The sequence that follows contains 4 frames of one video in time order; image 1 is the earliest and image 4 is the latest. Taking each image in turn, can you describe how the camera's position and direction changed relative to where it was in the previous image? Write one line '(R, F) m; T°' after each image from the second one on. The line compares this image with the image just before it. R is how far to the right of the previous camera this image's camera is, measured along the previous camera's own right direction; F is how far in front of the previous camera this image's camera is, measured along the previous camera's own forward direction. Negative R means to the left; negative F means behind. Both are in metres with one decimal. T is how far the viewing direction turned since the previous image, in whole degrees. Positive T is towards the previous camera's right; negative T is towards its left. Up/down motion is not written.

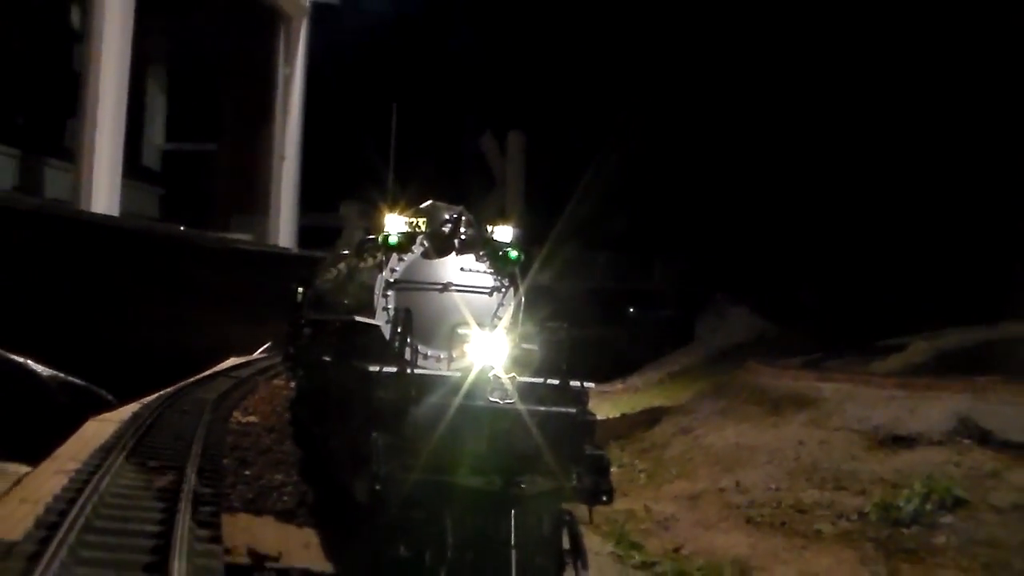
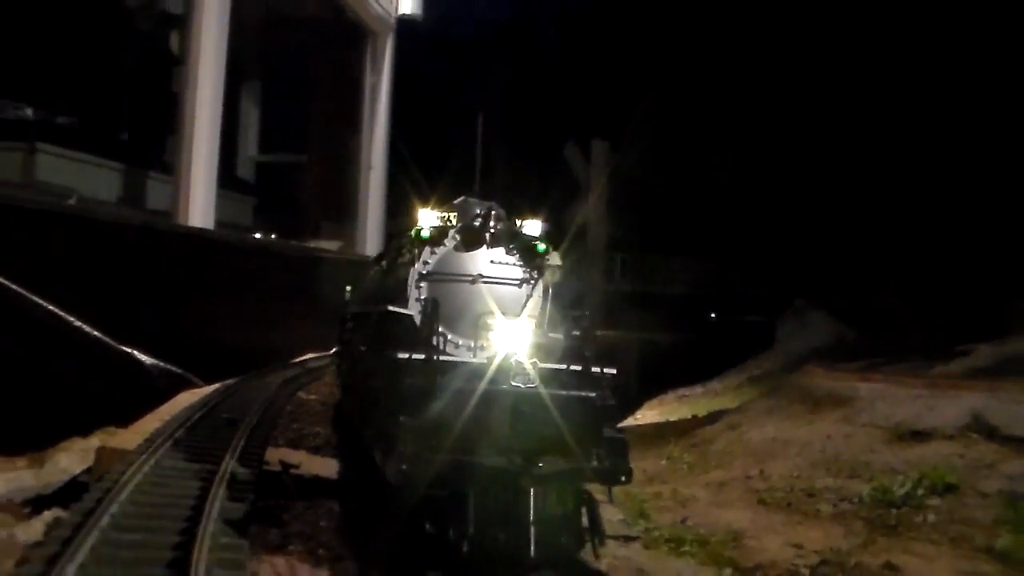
(+0.5, -1.1) m; -5°
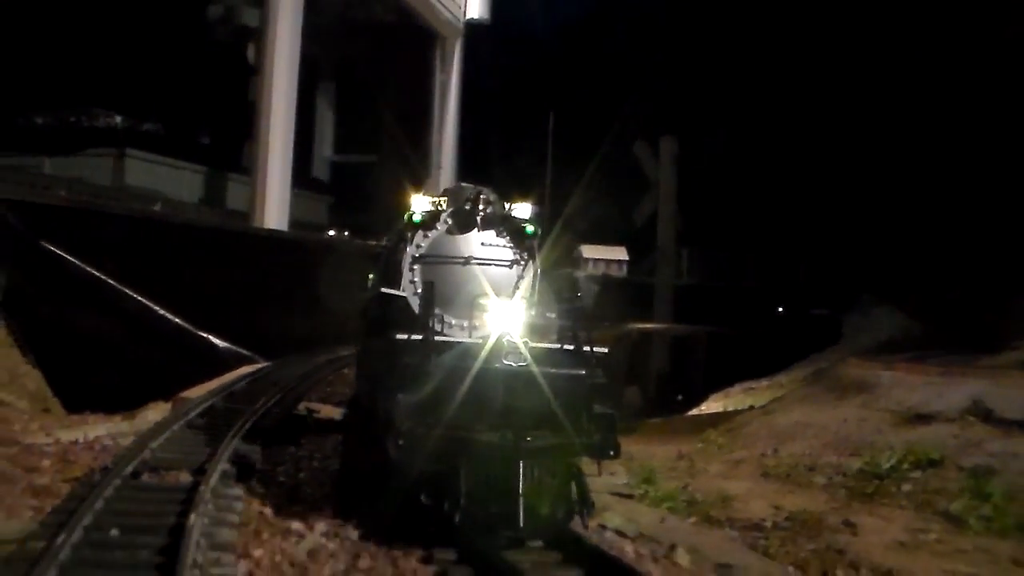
(+0.5, -1.2) m; -4°
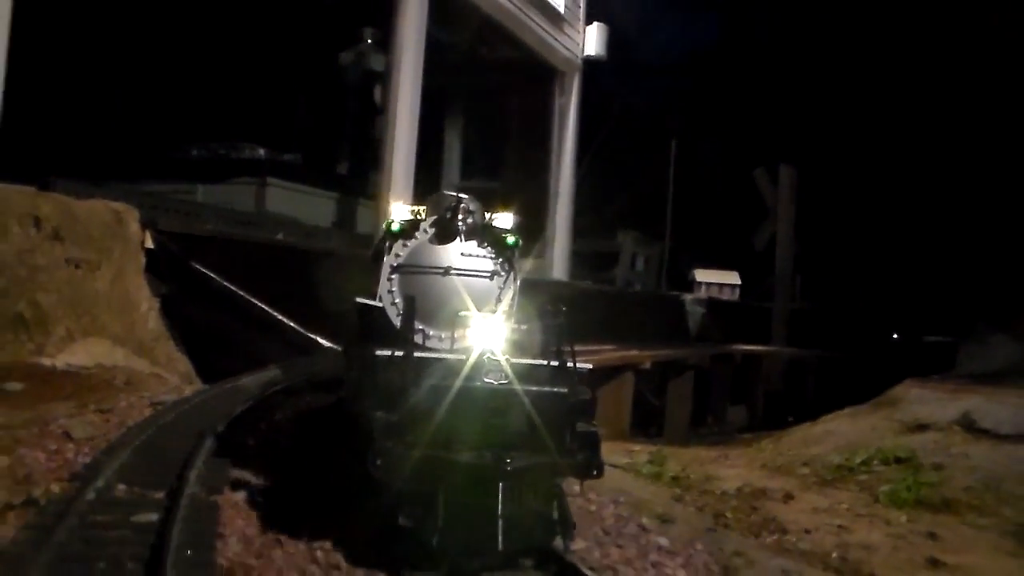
(+1.2, -2.4) m; -8°
